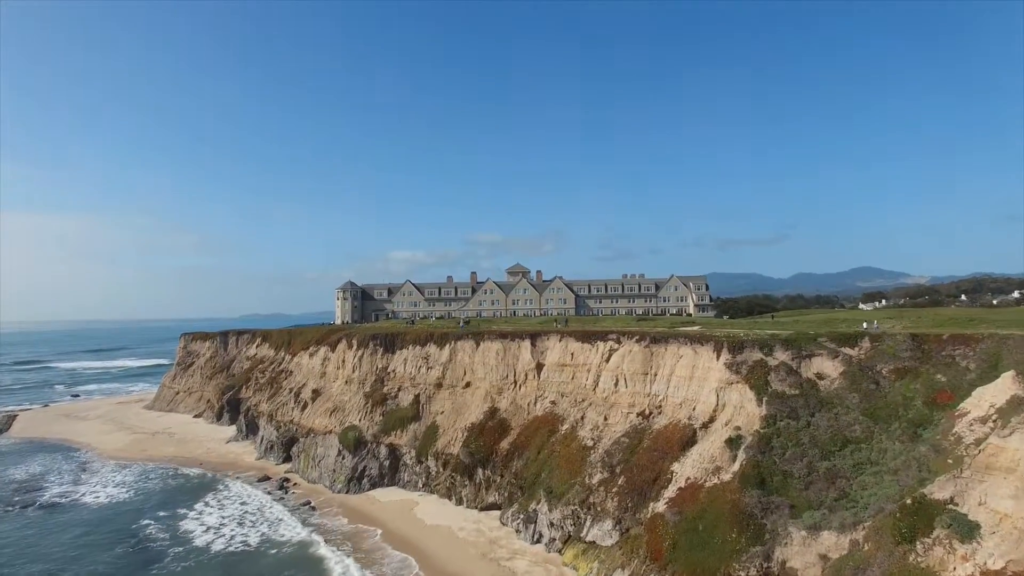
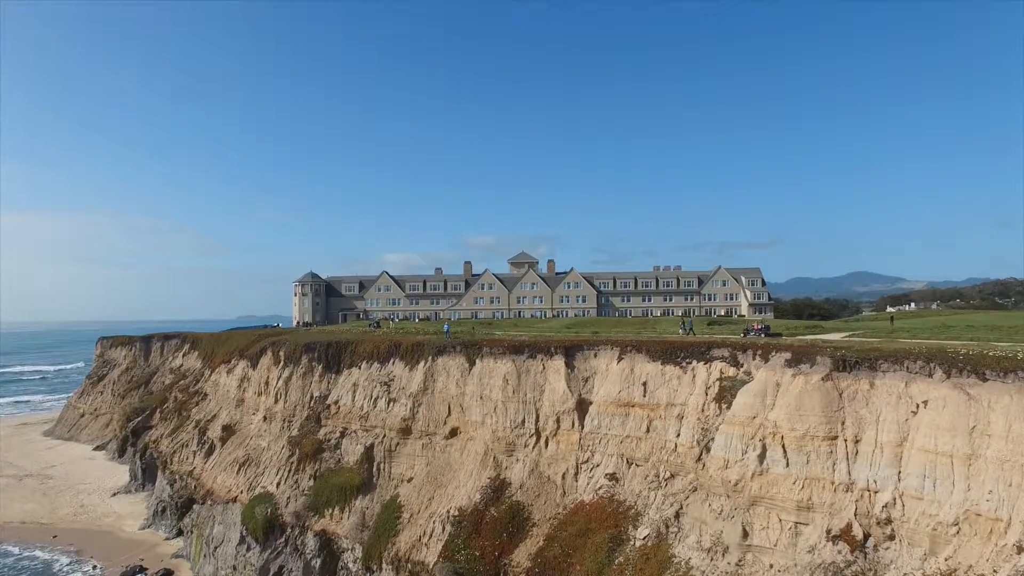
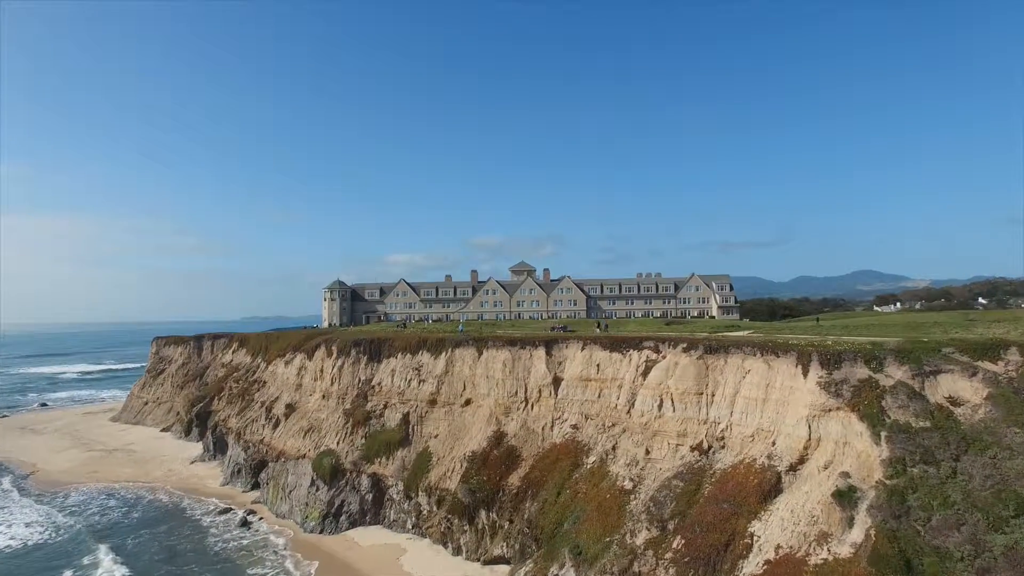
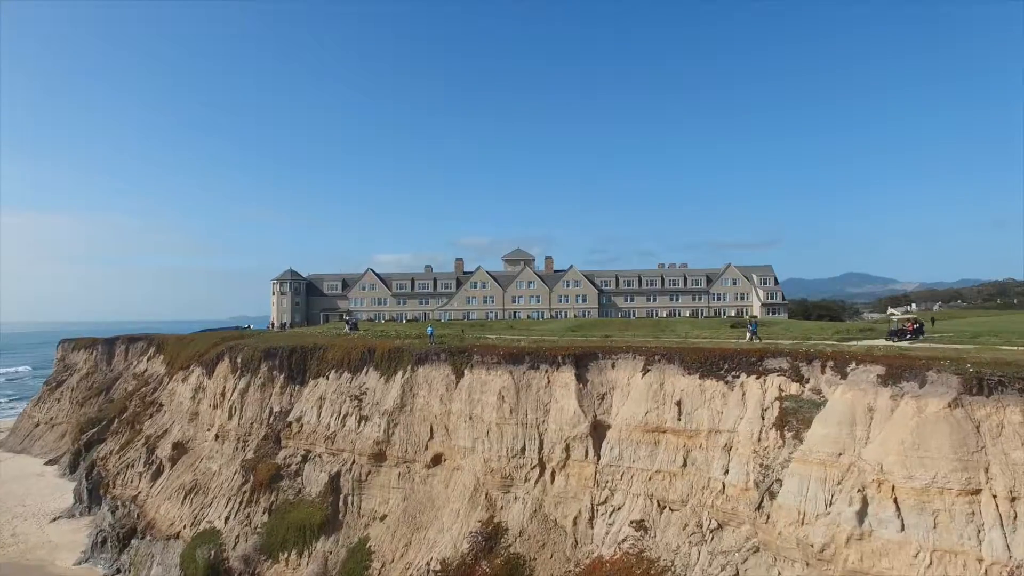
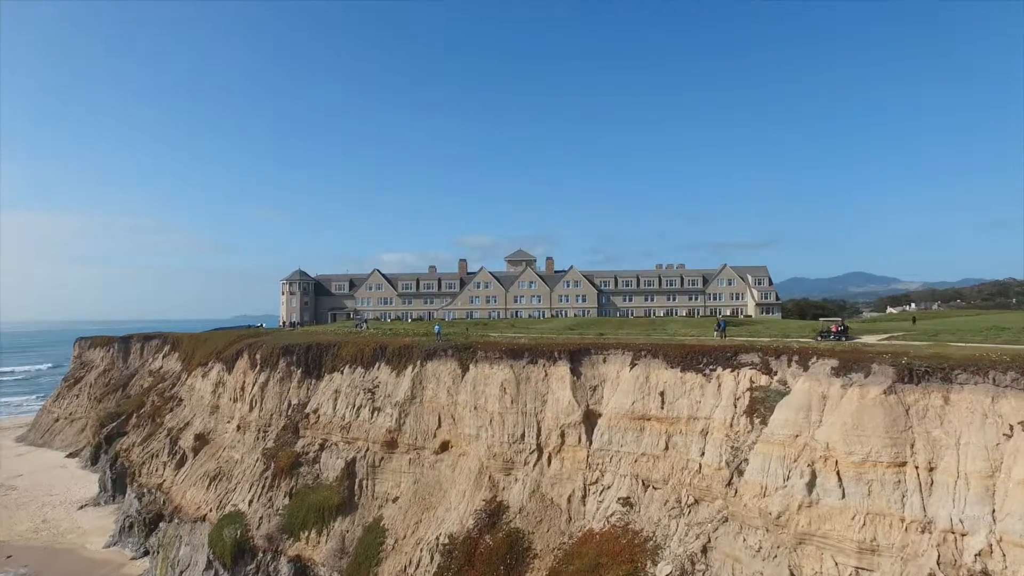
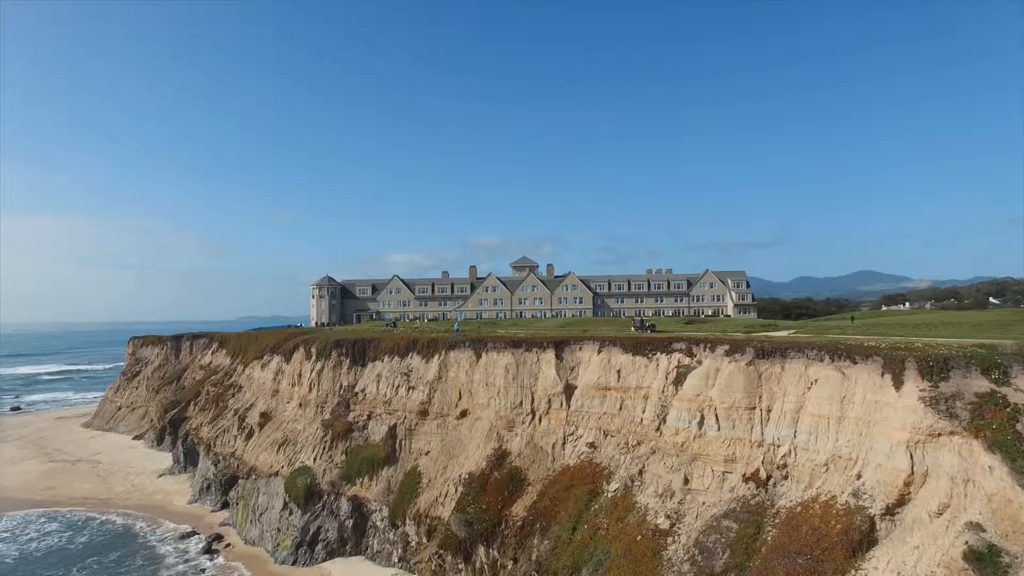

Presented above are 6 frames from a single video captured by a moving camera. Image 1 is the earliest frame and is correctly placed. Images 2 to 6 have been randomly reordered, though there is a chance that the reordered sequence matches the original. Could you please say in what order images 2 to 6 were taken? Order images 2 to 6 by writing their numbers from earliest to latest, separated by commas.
3, 6, 2, 5, 4
